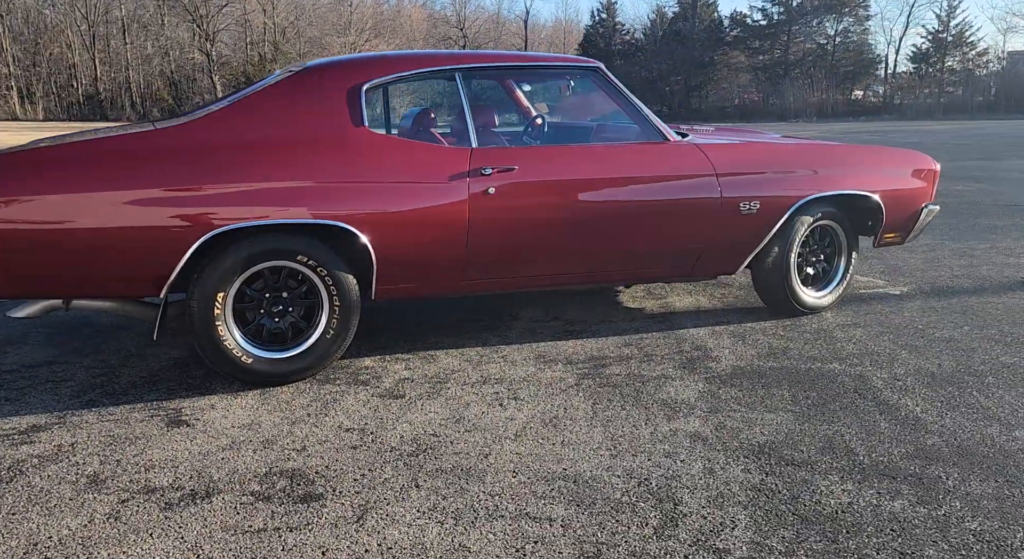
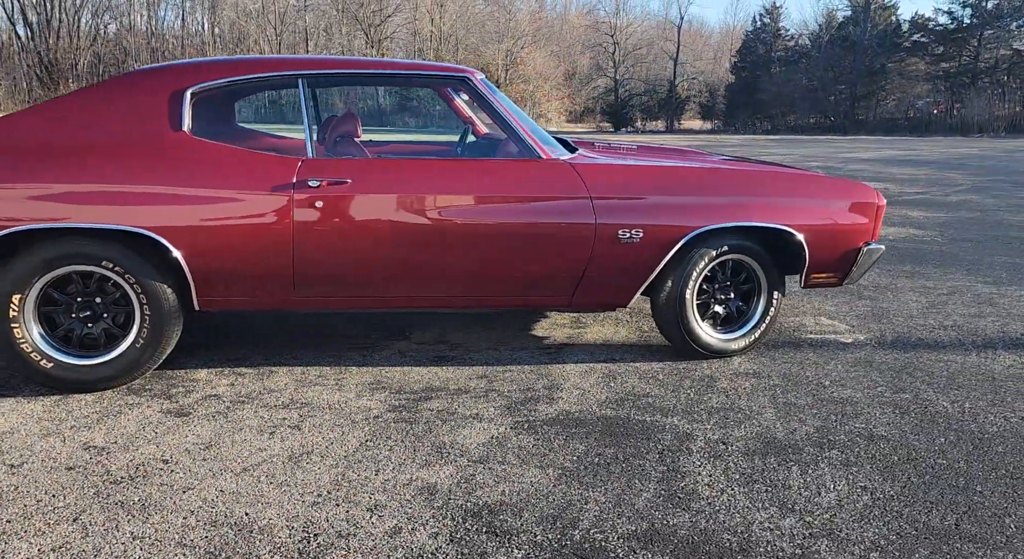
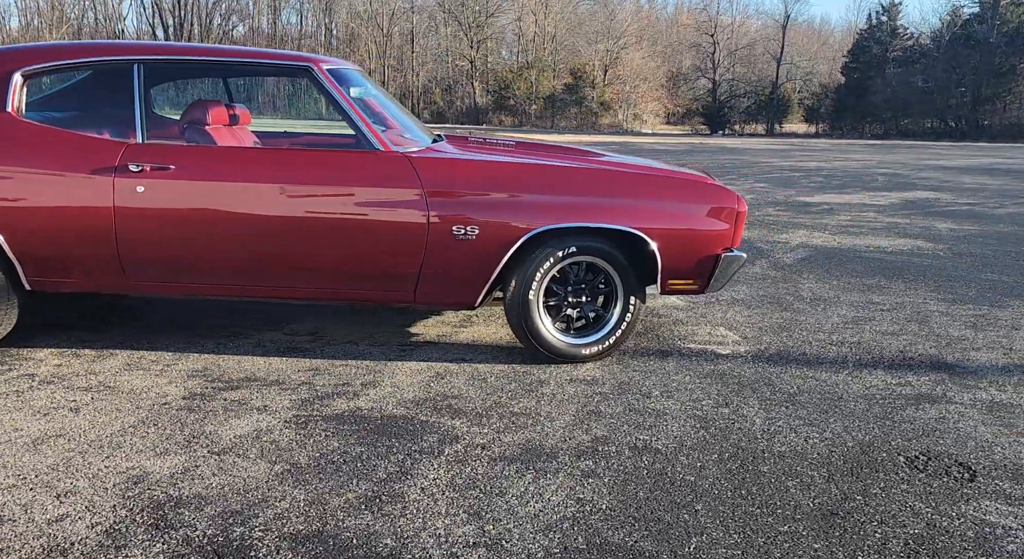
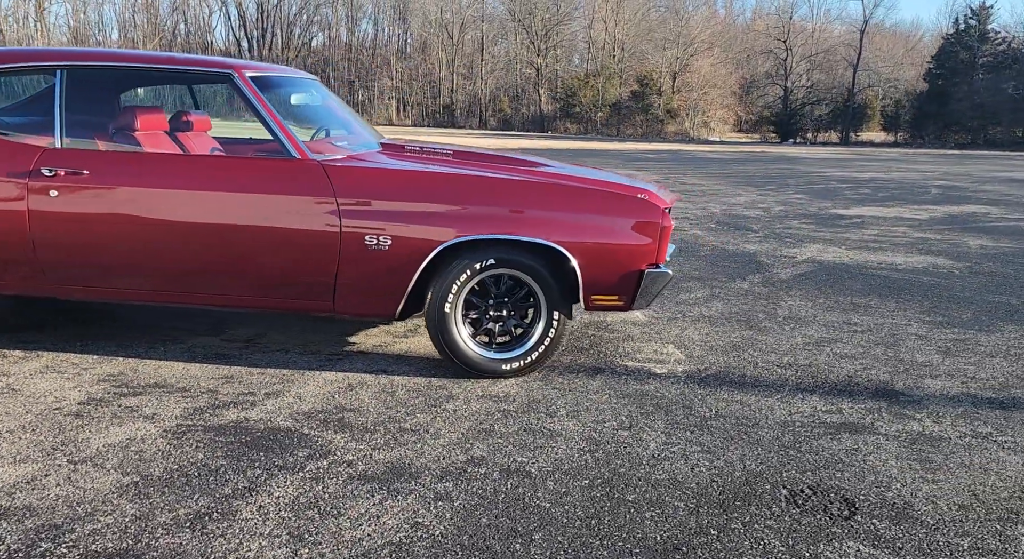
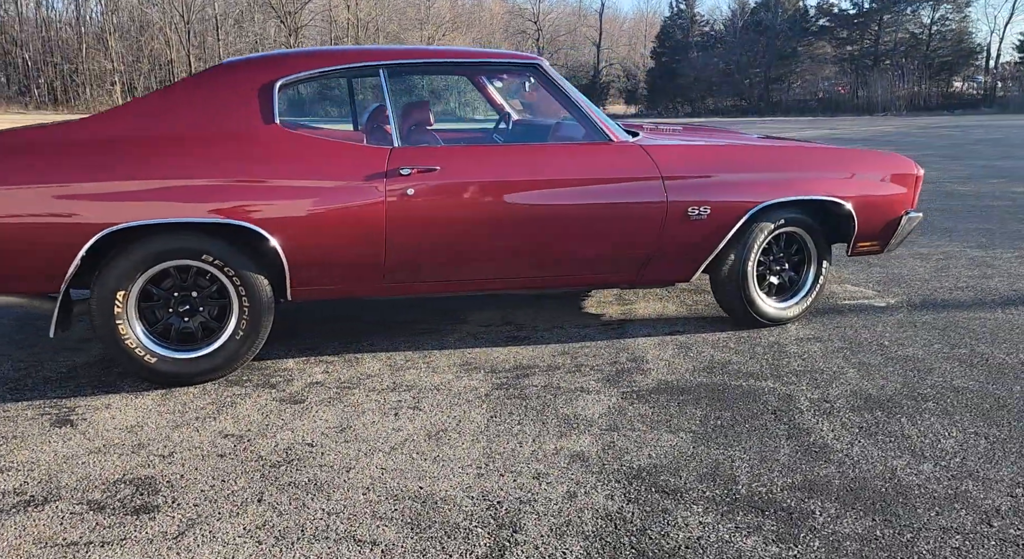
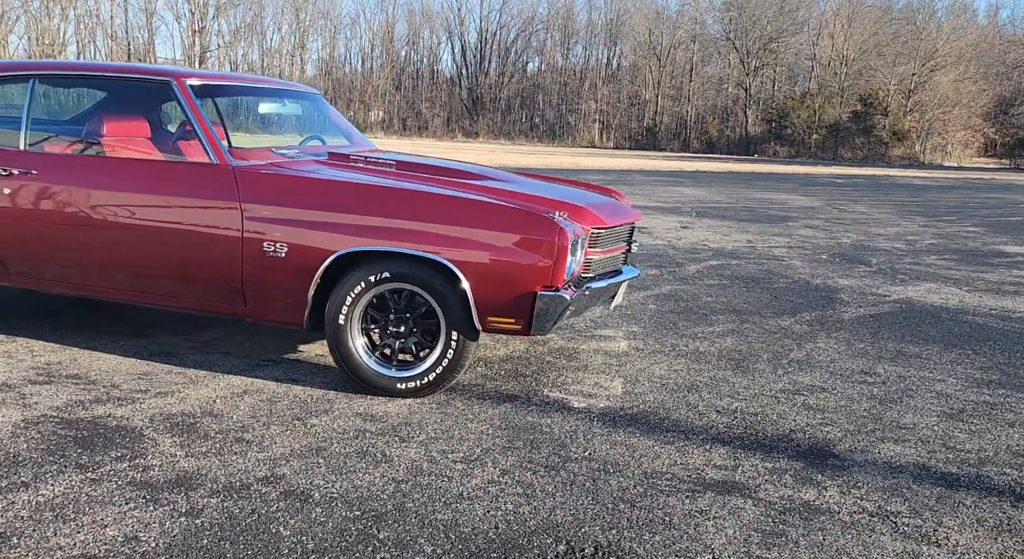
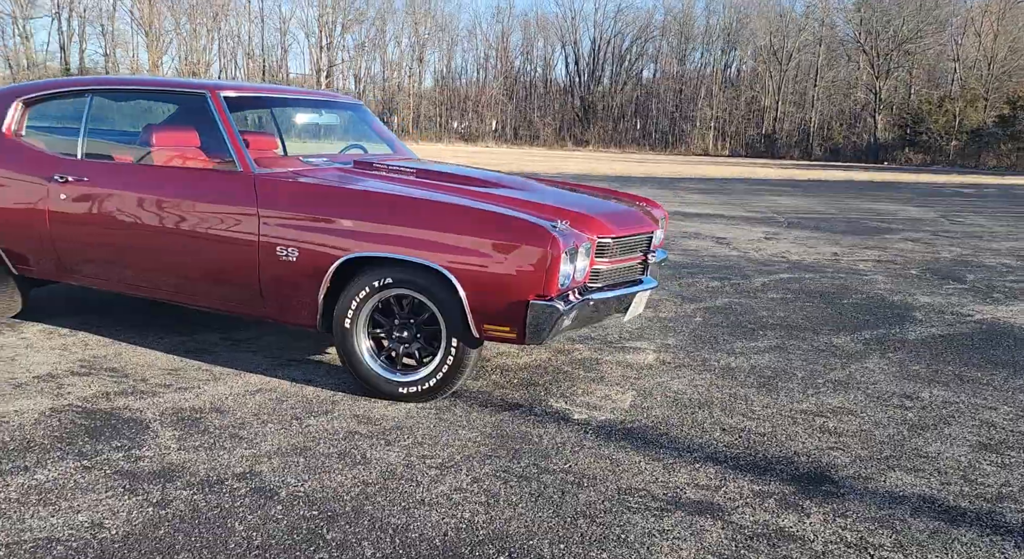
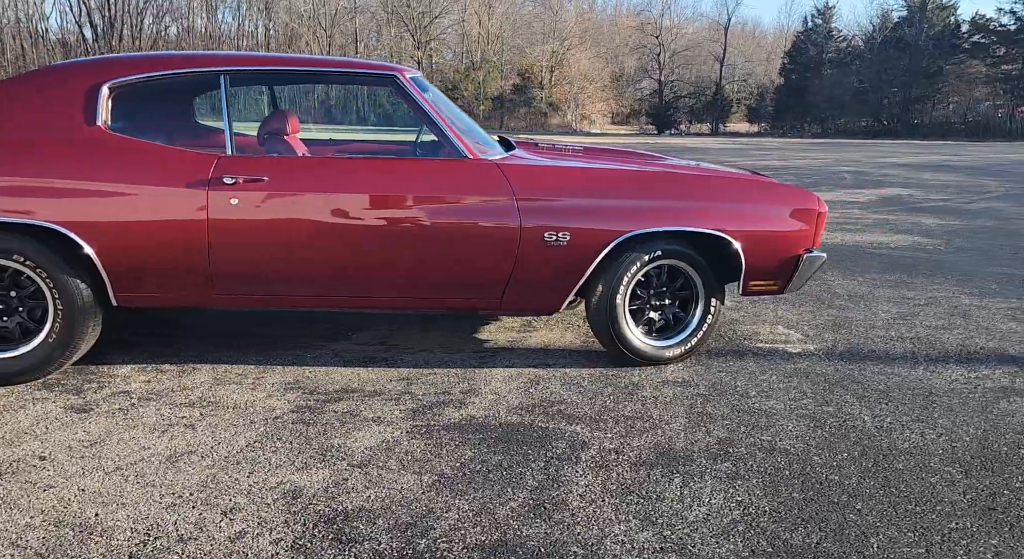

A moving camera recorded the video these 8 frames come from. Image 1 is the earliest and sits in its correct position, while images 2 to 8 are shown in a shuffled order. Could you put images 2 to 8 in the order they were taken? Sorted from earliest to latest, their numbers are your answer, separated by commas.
5, 2, 8, 3, 4, 6, 7
